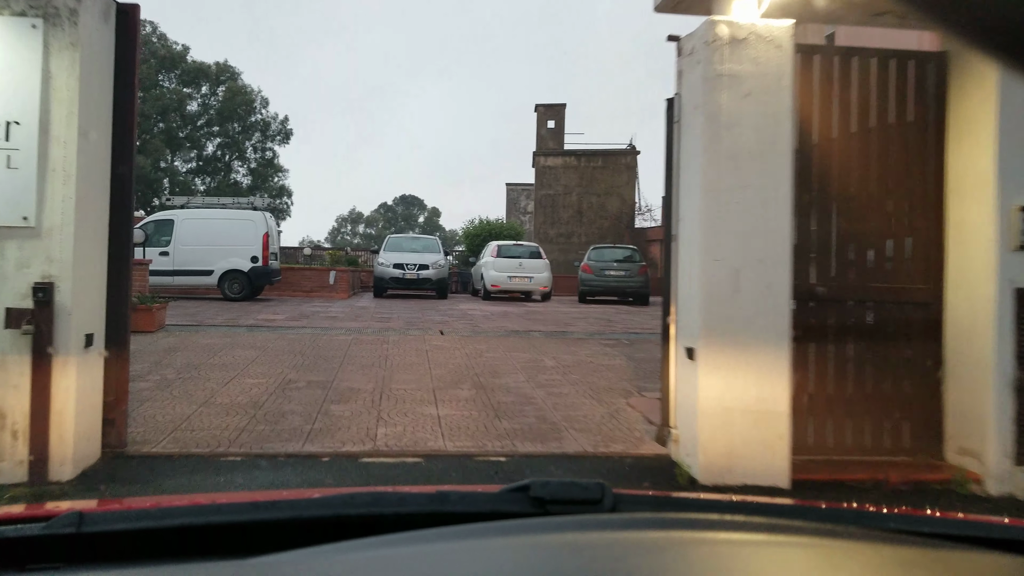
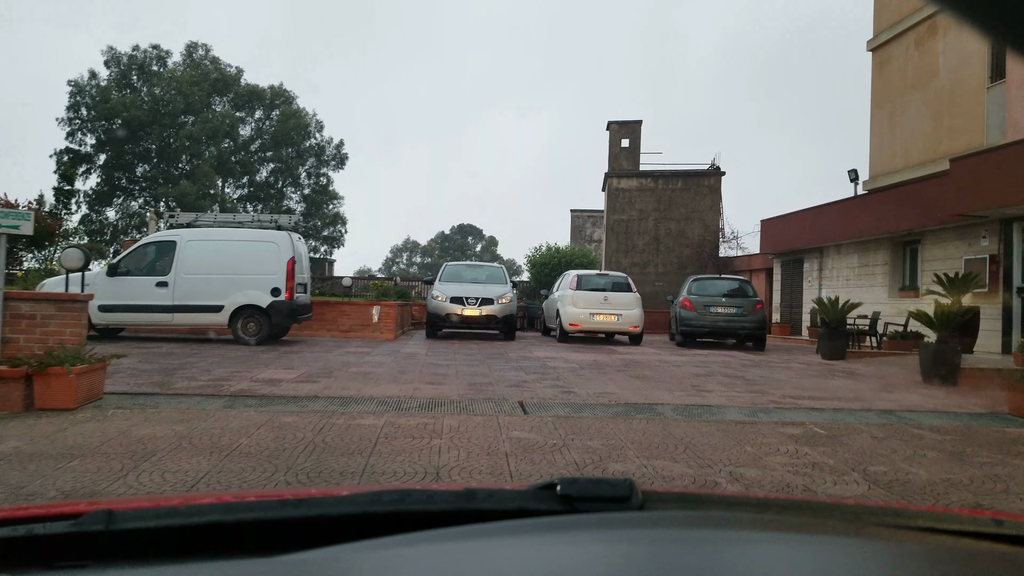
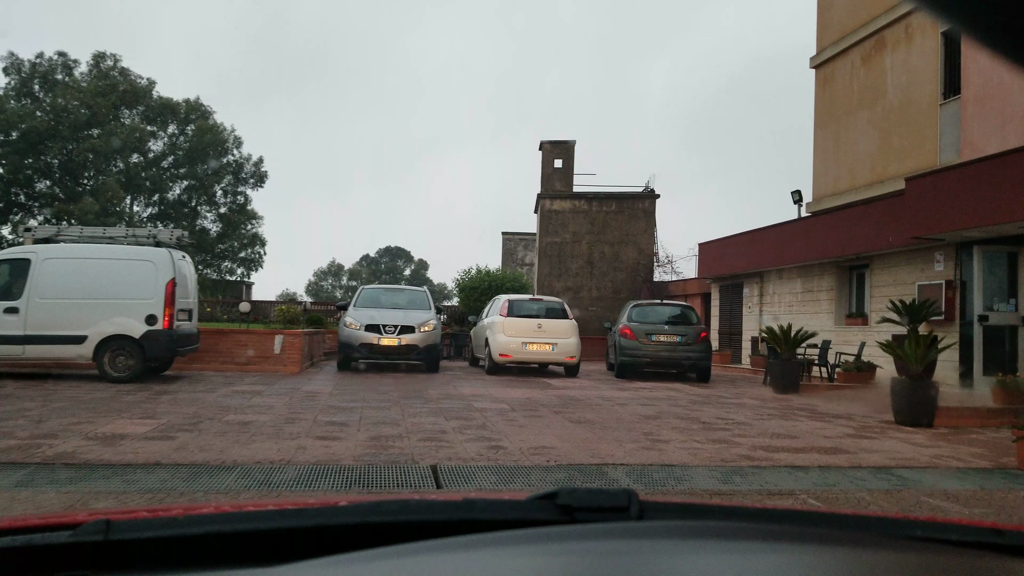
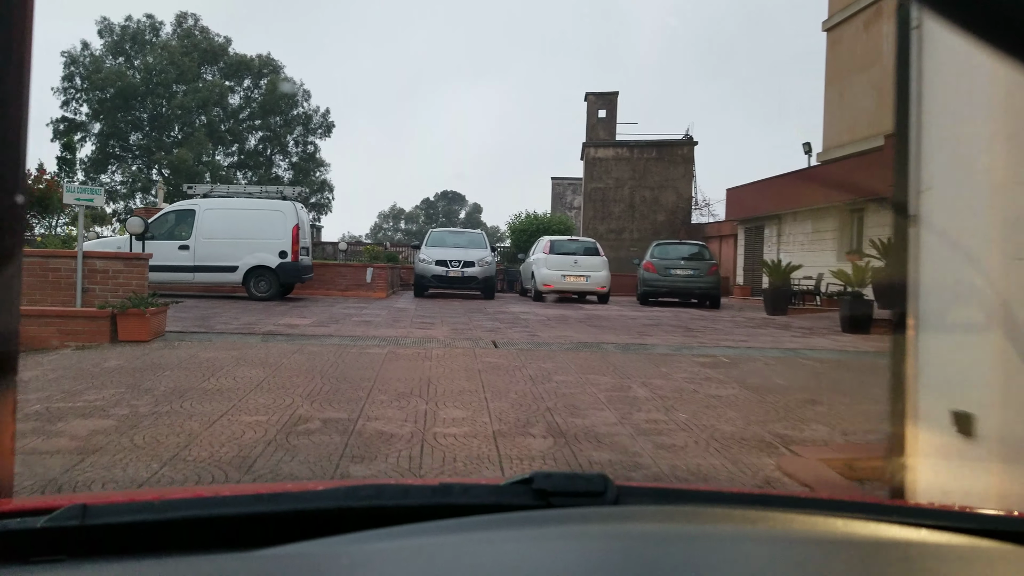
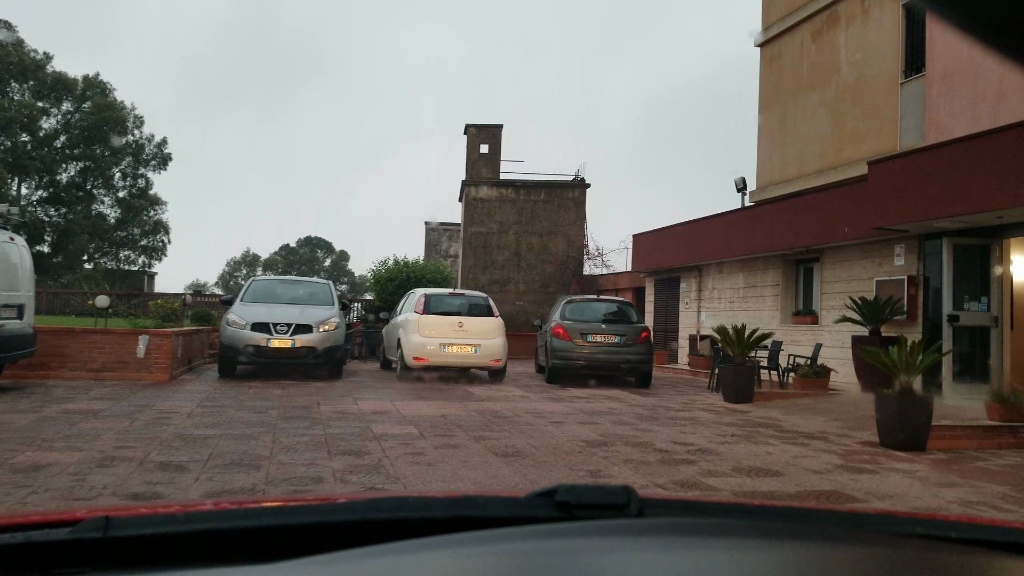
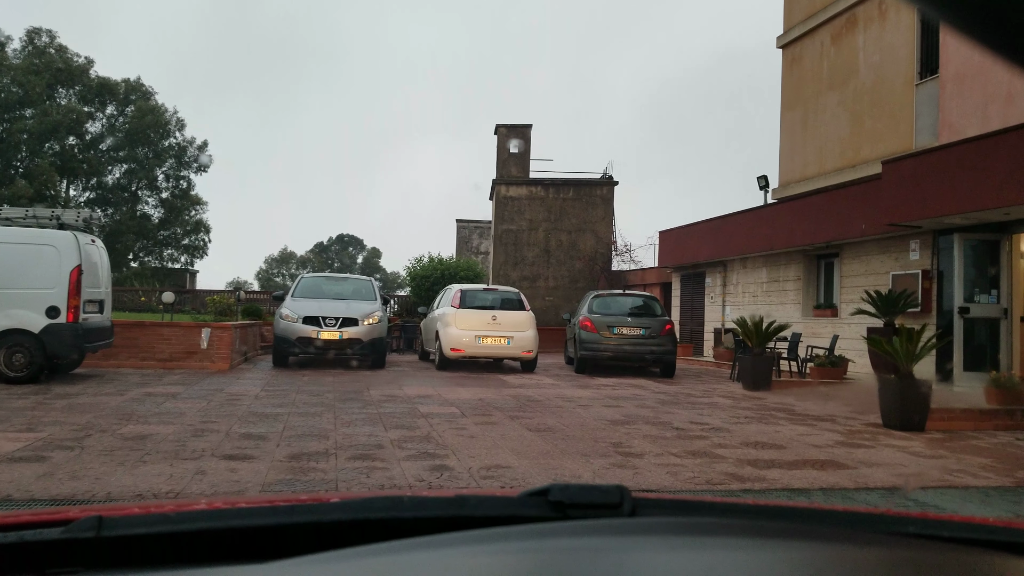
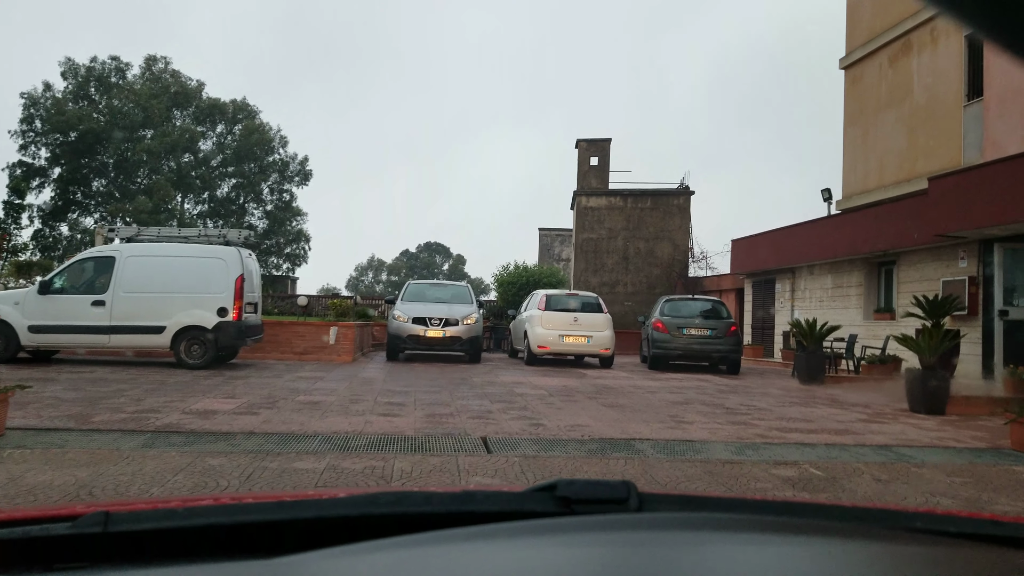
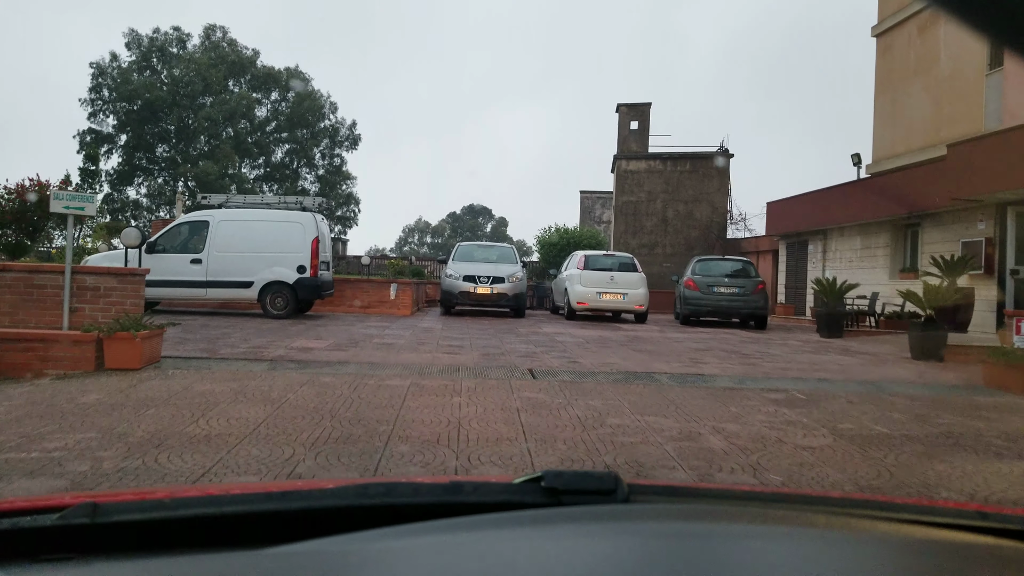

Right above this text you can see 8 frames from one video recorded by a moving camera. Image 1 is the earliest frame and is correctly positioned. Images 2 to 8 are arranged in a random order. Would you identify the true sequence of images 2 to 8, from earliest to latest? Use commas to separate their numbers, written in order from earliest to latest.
4, 8, 2, 7, 3, 6, 5
